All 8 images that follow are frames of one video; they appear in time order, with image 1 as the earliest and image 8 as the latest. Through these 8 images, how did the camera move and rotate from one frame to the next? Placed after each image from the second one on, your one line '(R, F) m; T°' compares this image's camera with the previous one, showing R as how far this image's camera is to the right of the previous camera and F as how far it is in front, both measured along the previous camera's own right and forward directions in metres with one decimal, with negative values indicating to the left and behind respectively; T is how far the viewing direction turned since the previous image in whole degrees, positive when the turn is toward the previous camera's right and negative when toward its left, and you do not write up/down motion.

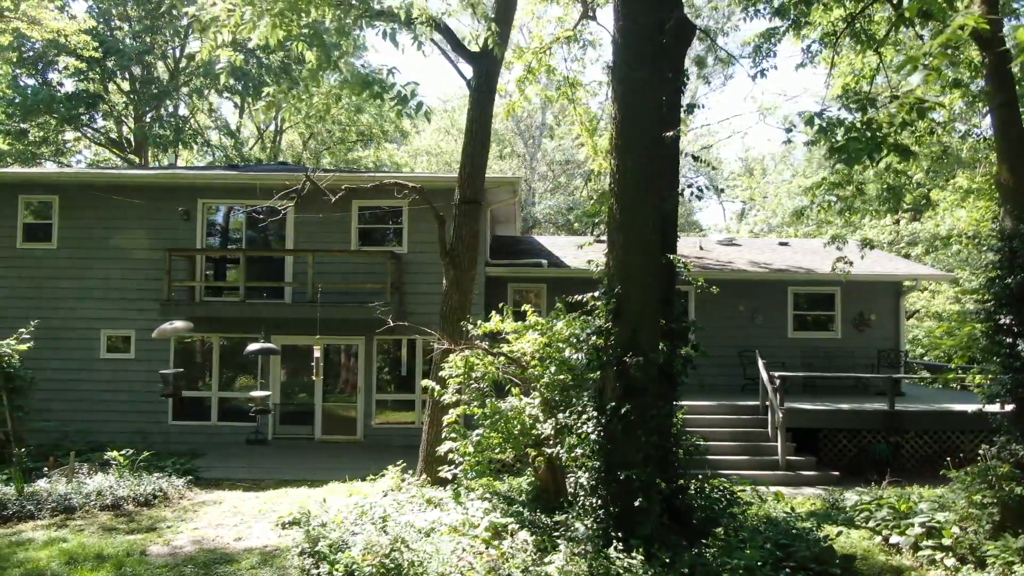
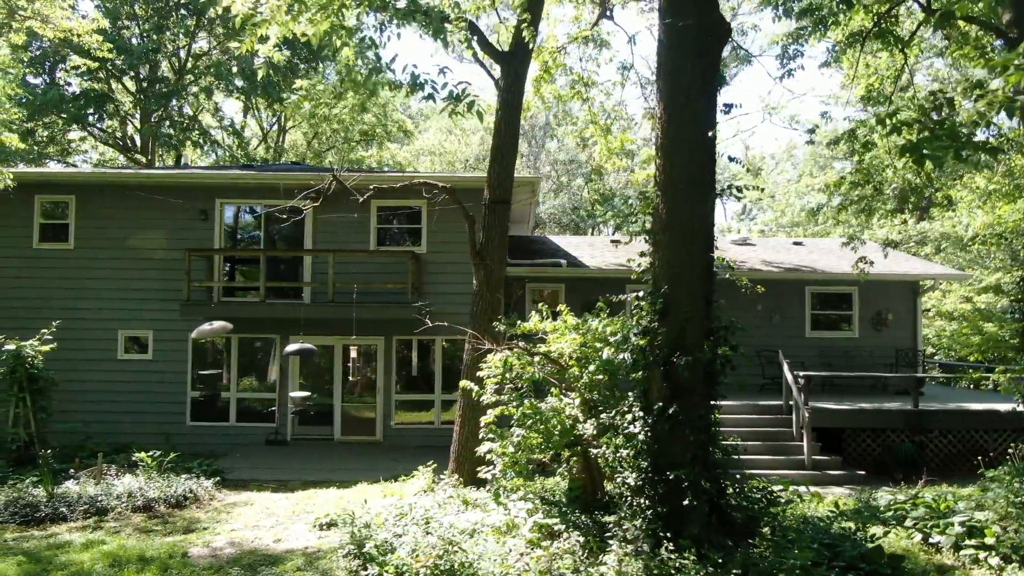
(-0.5, 0.0) m; 0°
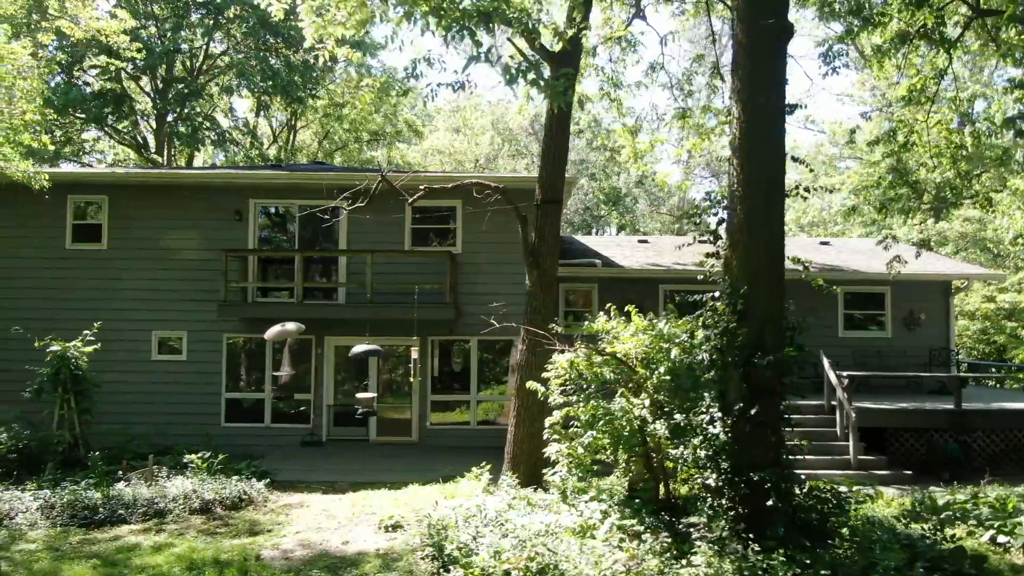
(-0.8, 0.0) m; 0°
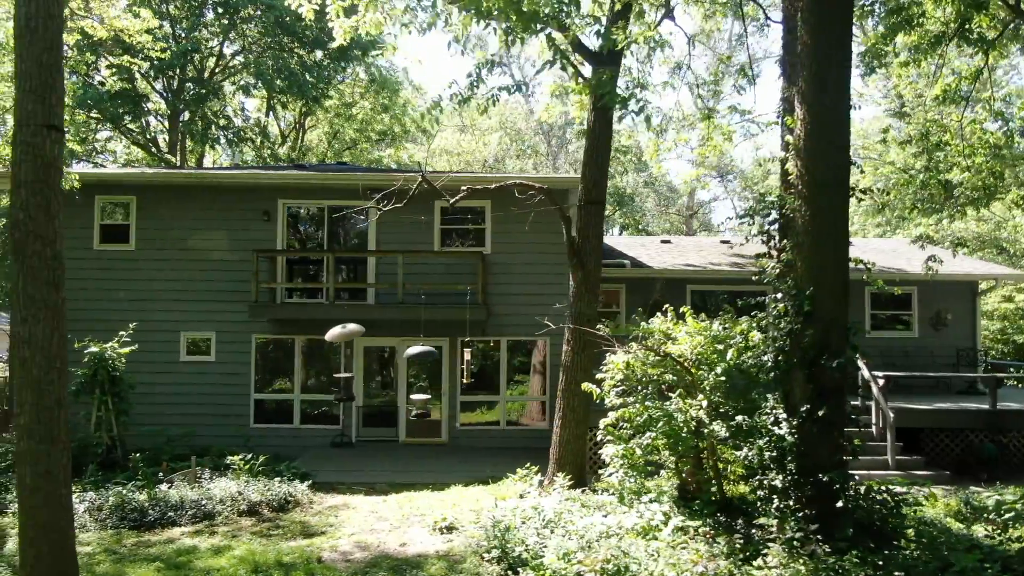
(-0.7, 0.0) m; 0°
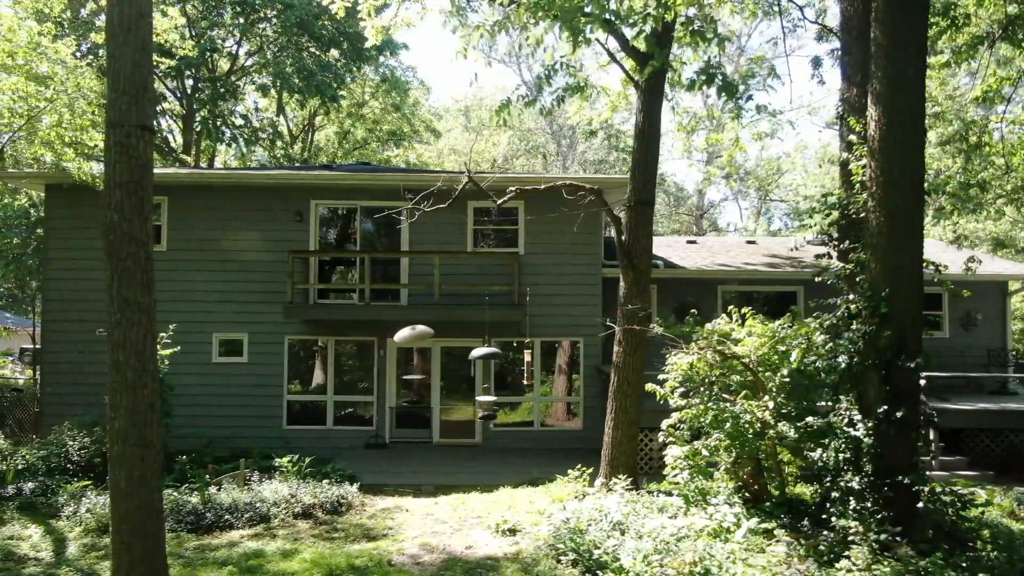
(-0.8, 0.0) m; 0°
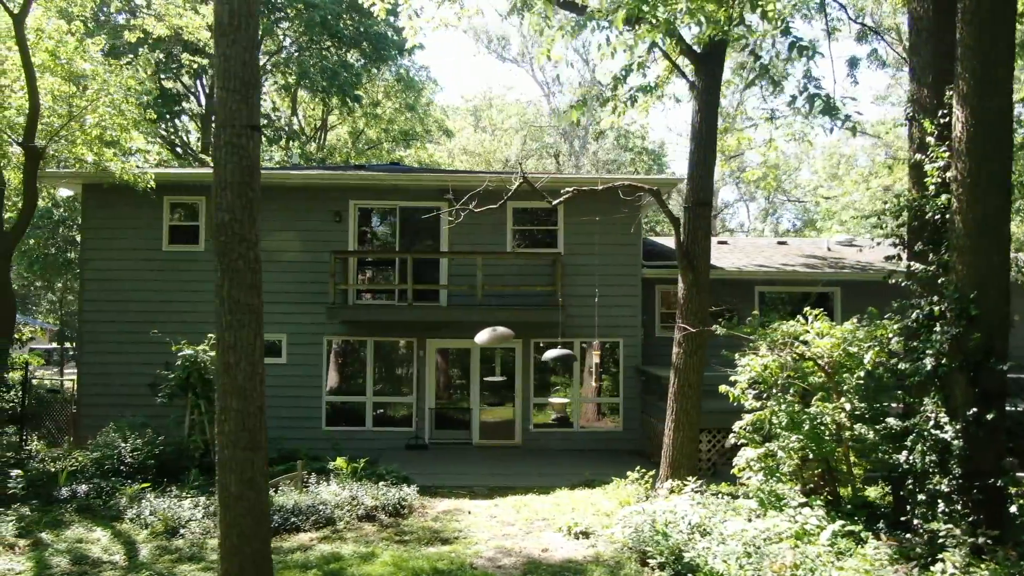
(-0.9, +0.1) m; 0°
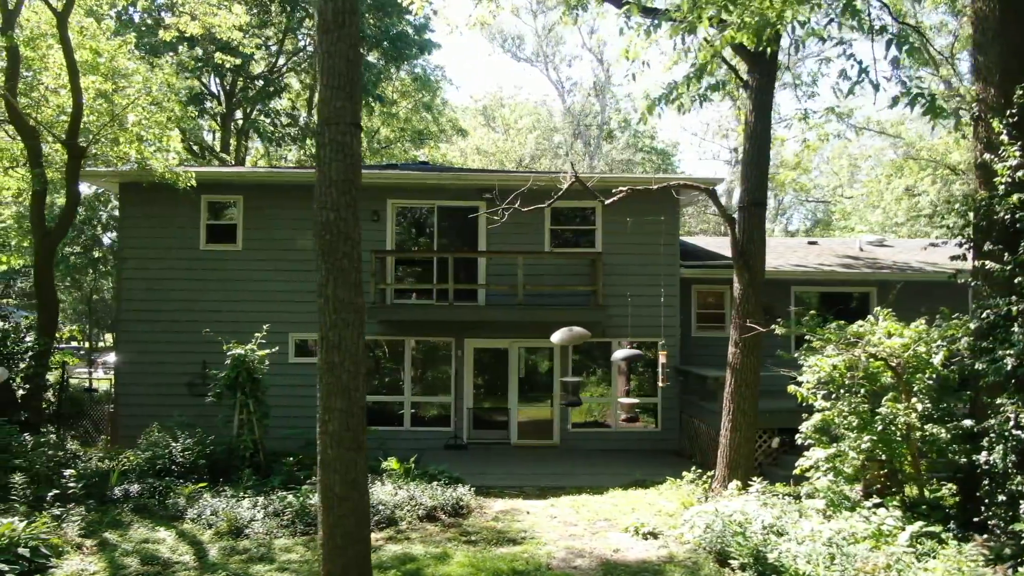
(-0.8, 0.0) m; 0°
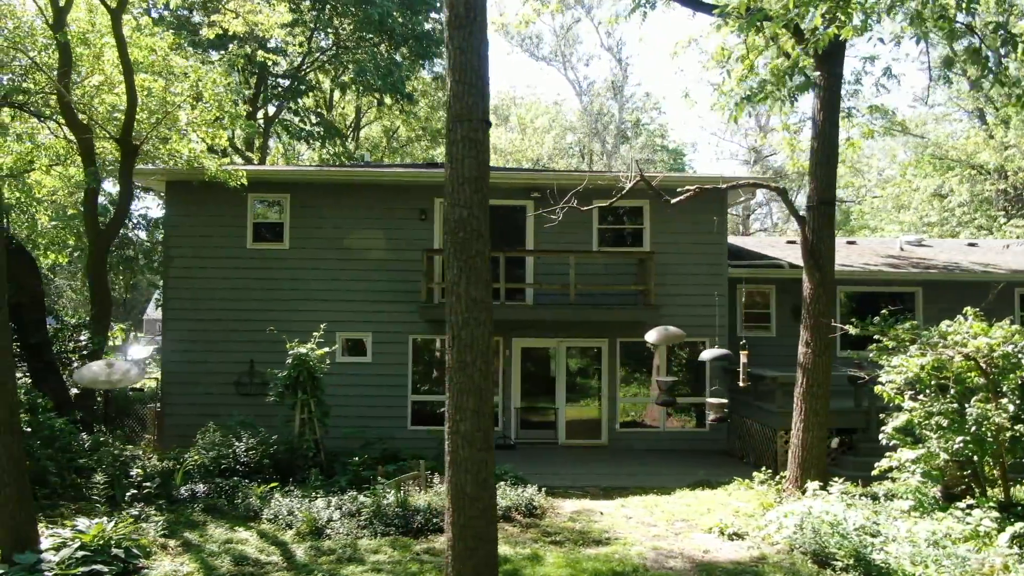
(-1.0, +0.1) m; 0°
